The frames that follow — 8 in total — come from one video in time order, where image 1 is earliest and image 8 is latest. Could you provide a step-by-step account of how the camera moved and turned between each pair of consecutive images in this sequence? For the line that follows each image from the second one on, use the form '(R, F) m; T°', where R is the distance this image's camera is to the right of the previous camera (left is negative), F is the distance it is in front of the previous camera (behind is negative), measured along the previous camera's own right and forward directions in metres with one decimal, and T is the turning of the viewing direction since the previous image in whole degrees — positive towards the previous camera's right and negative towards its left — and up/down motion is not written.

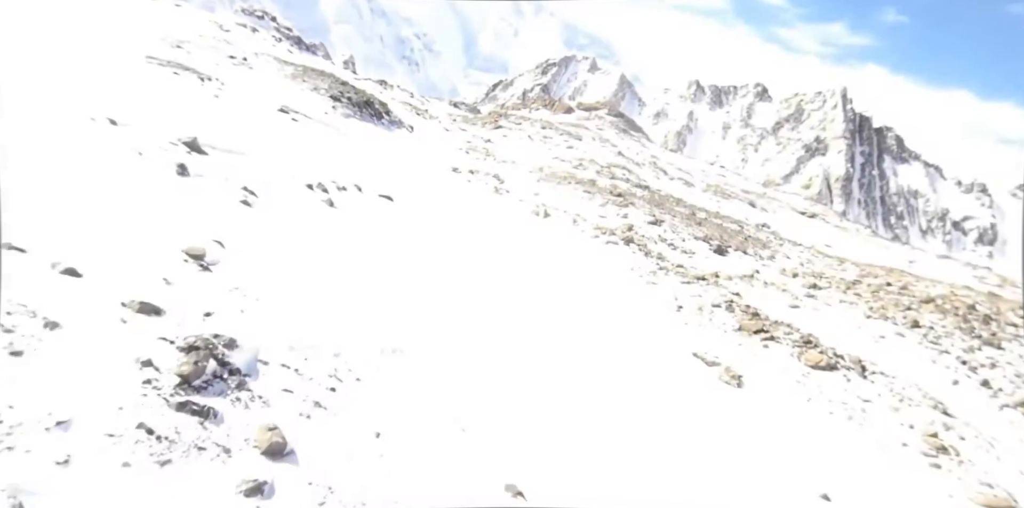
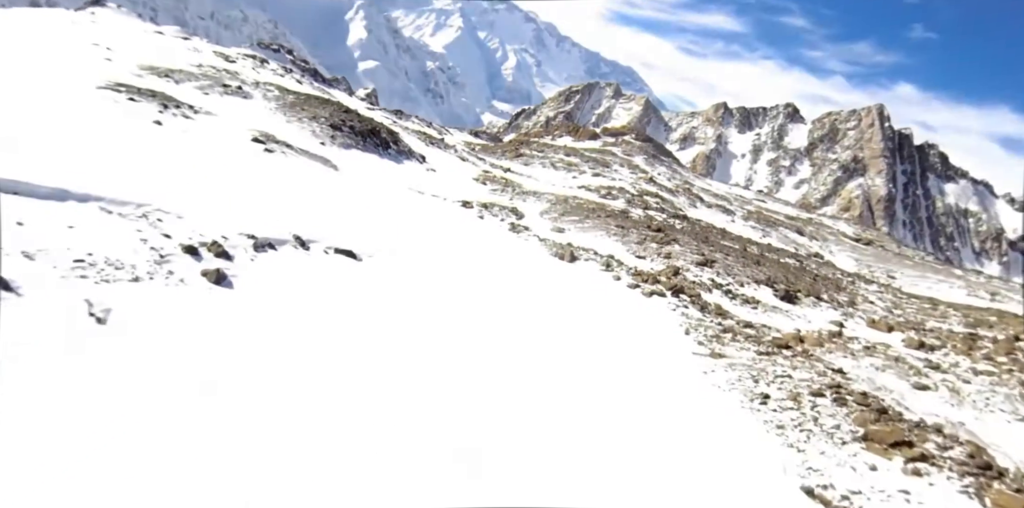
(+0.3, +5.5) m; -2°
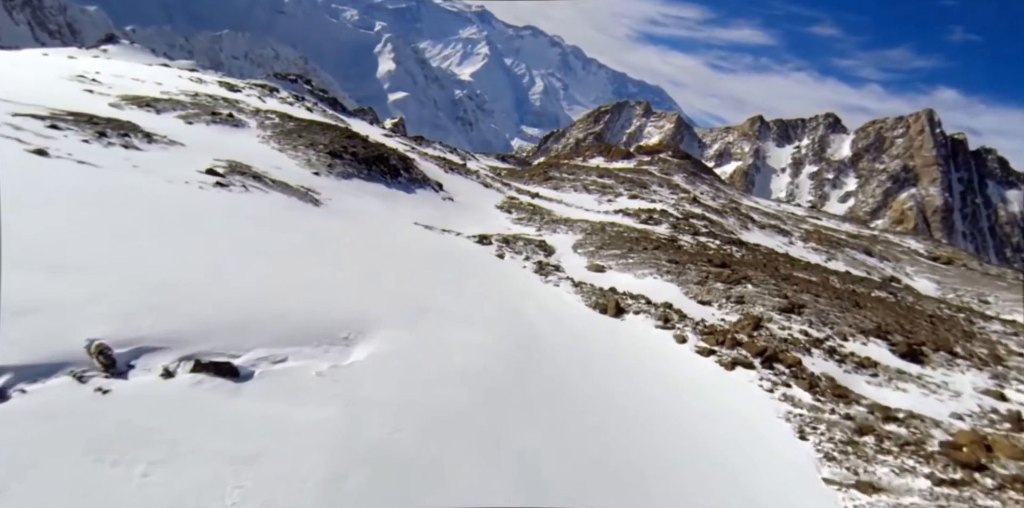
(+0.3, +6.0) m; -3°
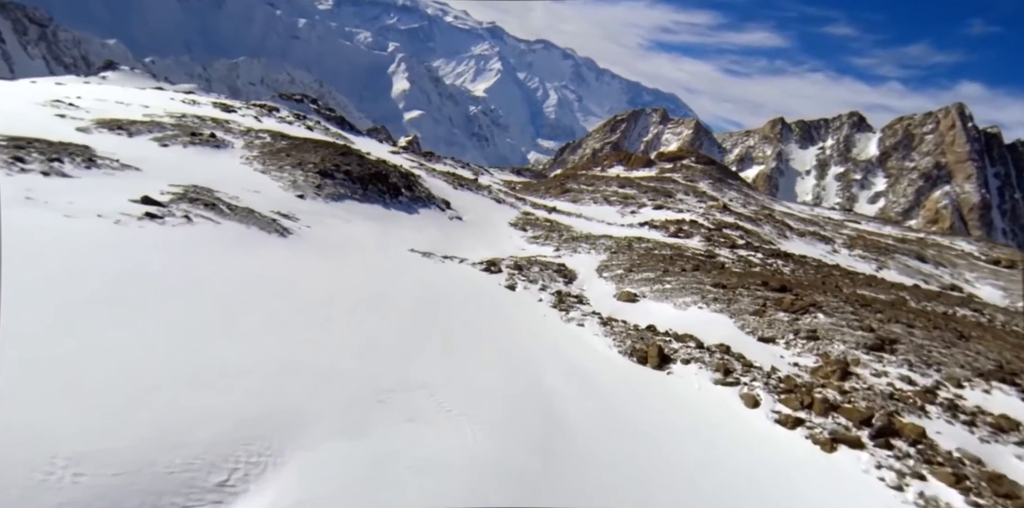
(+0.3, +4.3) m; -2°
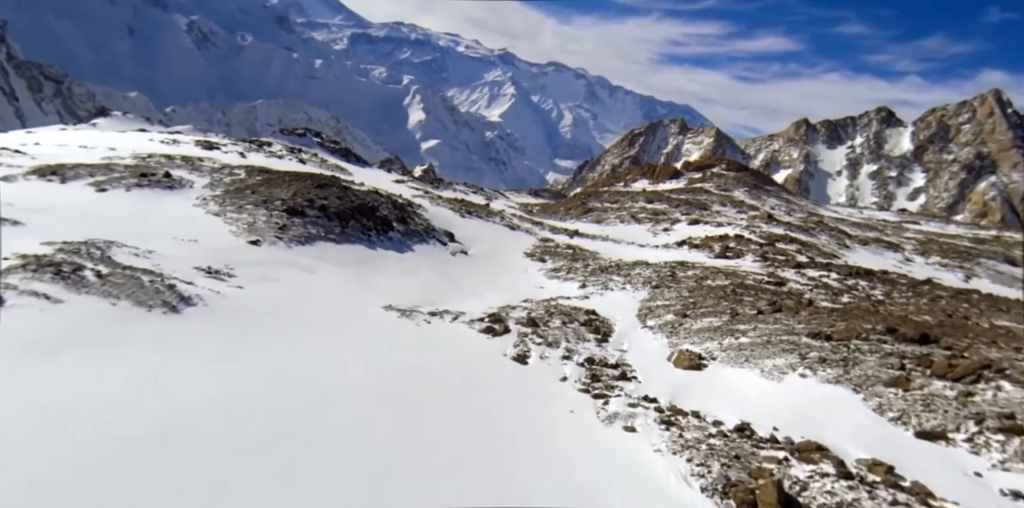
(+0.5, +6.4) m; -2°
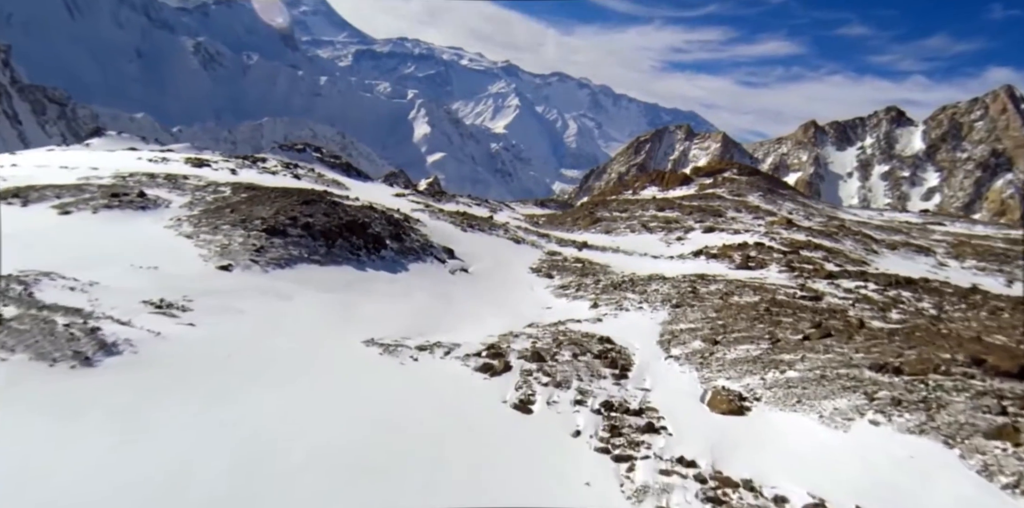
(+0.2, +2.6) m; -1°
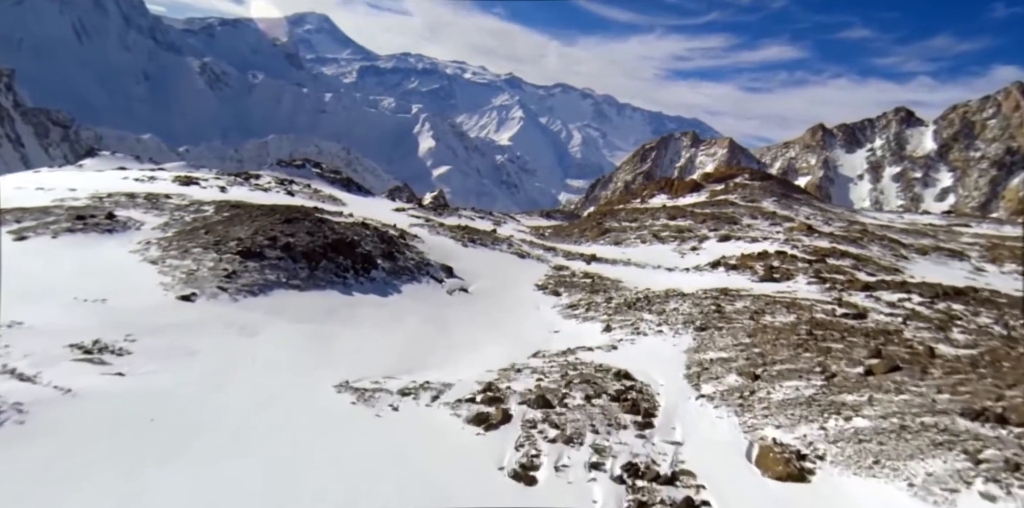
(+0.2, +2.5) m; -1°
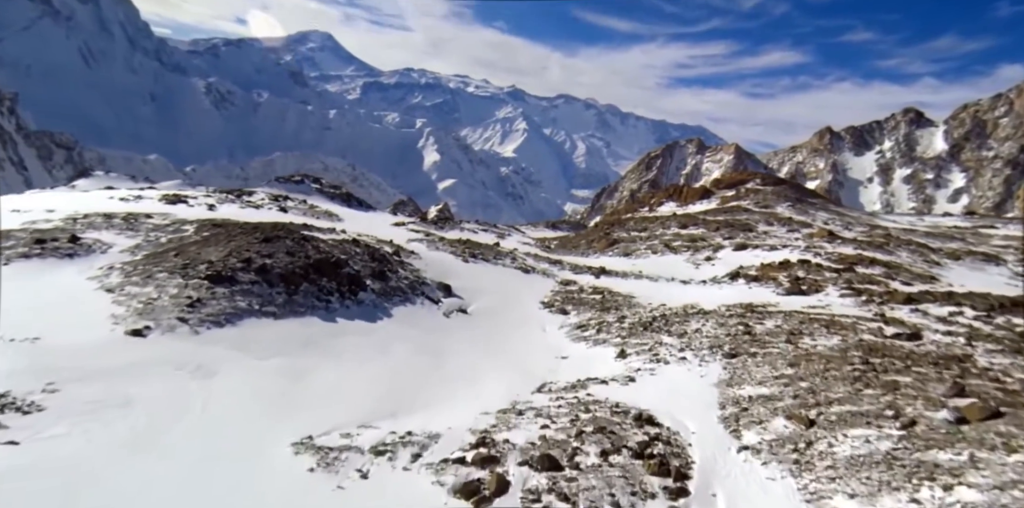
(+0.2, +2.4) m; -1°
